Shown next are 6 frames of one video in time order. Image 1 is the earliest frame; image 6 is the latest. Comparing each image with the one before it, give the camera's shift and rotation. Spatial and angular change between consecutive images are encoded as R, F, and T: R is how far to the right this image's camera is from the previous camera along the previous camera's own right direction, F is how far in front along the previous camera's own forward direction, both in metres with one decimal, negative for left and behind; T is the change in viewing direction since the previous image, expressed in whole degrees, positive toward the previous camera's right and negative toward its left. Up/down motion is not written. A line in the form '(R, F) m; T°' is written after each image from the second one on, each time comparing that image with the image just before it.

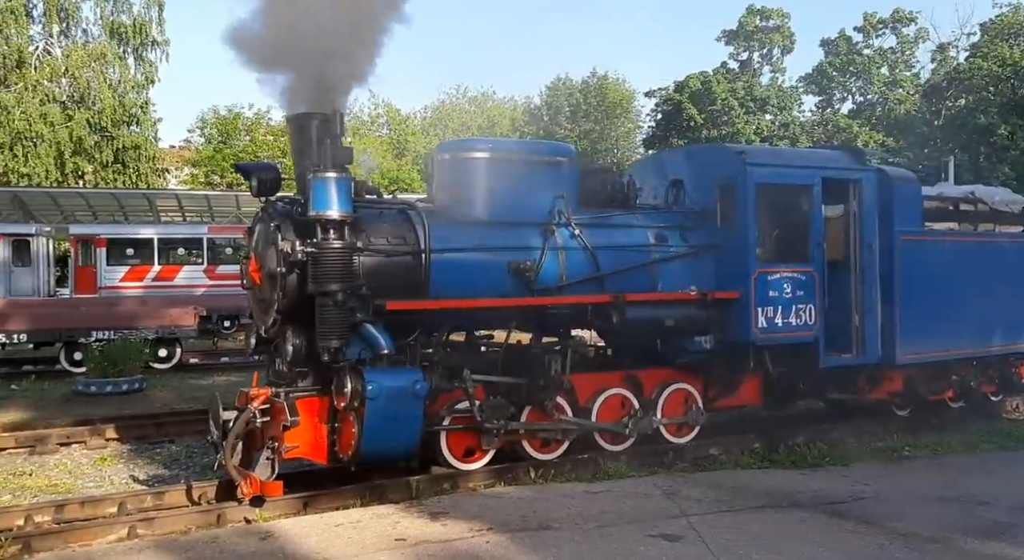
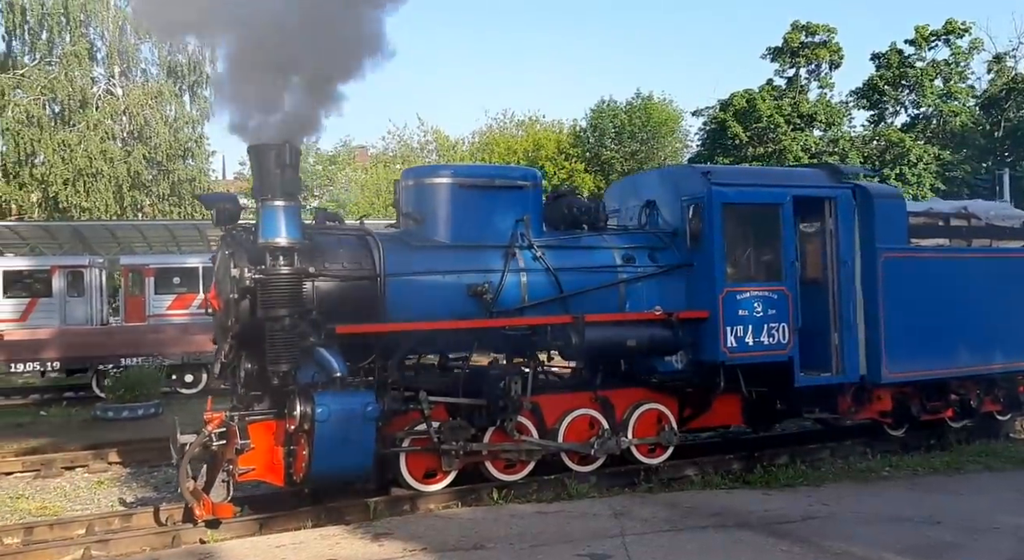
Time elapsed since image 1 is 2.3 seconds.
(+0.8, -0.1) m; -4°
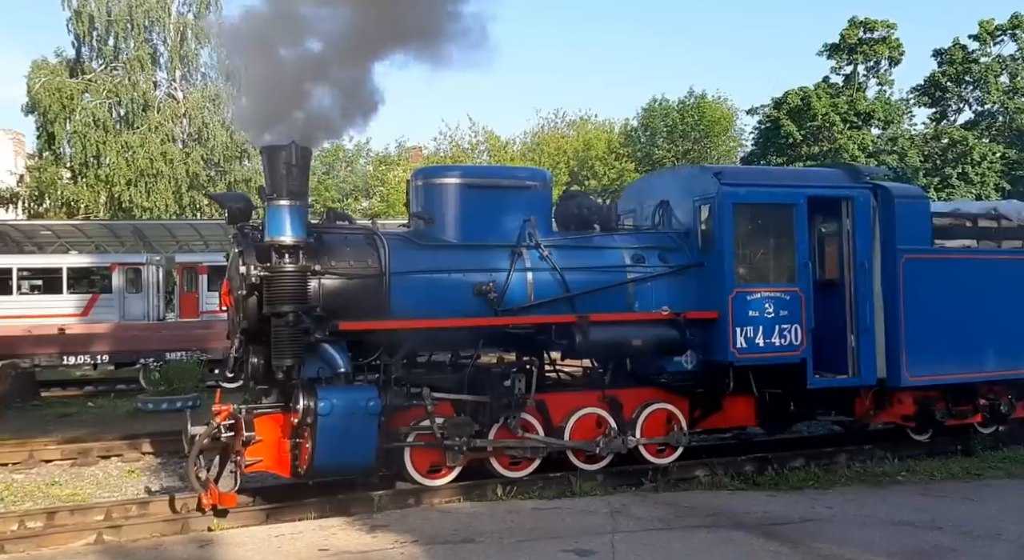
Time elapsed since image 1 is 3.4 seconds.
(+0.4, -0.1) m; -4°
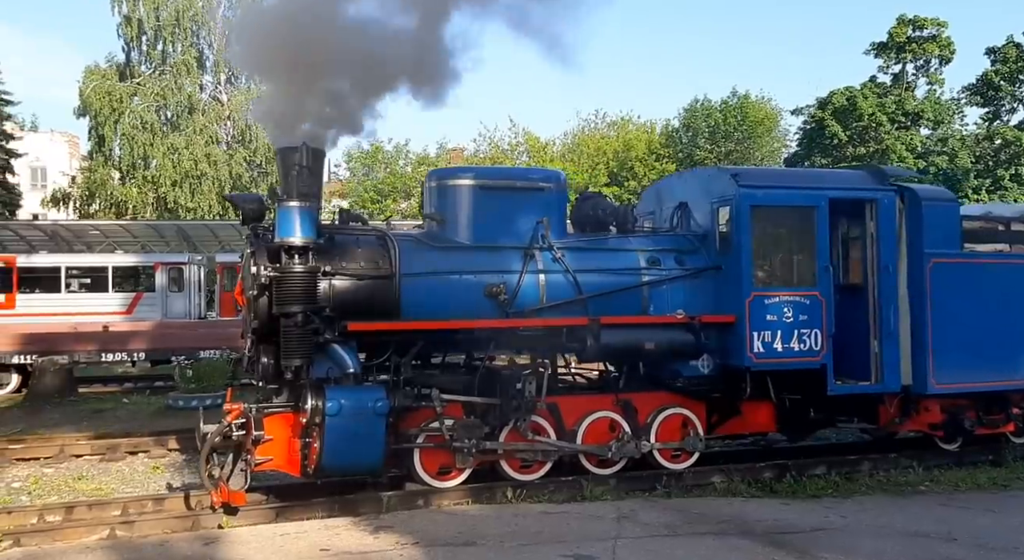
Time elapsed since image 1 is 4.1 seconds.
(+0.3, 0.0) m; -3°
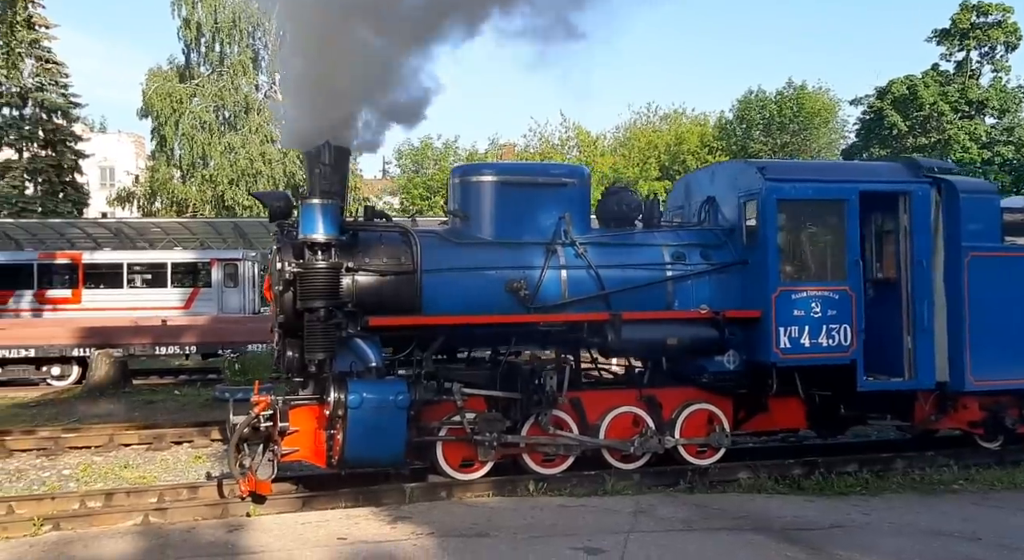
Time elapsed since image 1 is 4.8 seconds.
(+0.3, 0.0) m; -4°
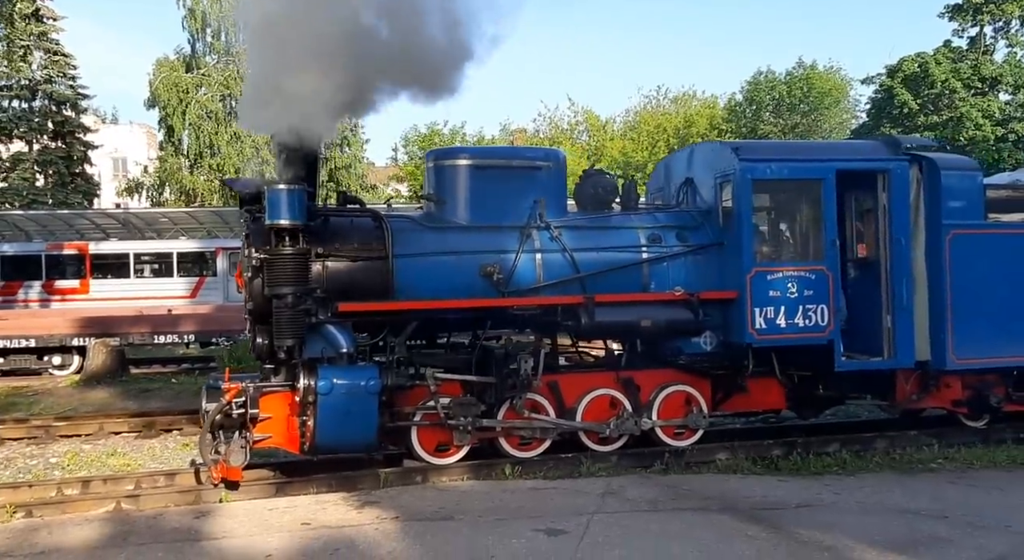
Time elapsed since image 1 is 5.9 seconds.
(+0.4, 0.0) m; -1°
